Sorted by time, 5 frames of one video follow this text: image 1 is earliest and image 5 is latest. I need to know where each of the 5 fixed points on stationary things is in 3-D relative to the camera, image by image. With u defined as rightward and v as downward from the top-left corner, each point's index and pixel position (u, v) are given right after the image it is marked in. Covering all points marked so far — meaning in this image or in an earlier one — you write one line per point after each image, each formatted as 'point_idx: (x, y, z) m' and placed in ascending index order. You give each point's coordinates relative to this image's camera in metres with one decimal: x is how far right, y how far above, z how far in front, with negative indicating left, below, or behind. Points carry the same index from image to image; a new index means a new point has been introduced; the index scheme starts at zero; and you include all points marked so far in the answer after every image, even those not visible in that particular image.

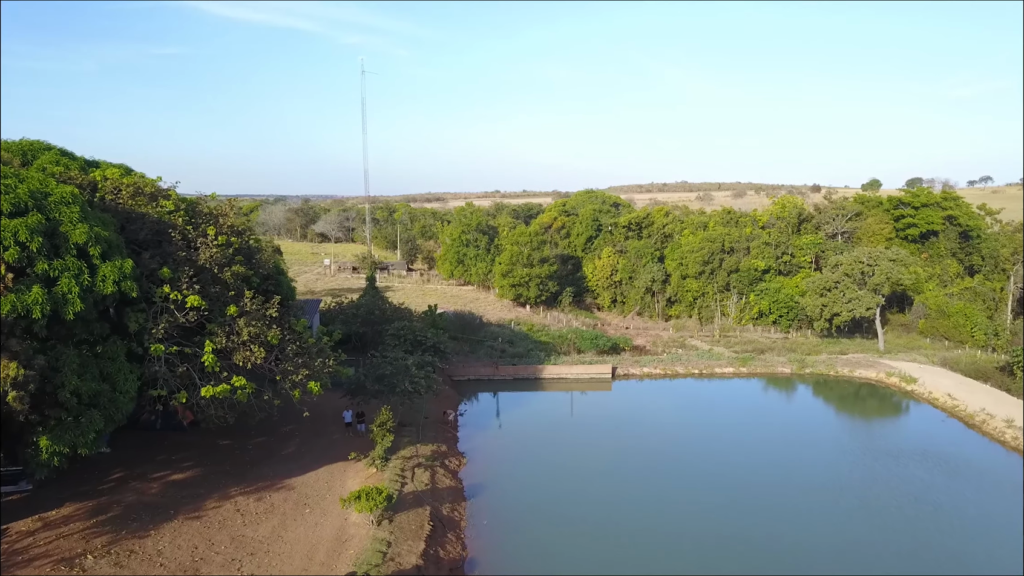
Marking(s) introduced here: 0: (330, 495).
0: (-3.2, -3.6, +12.8) m
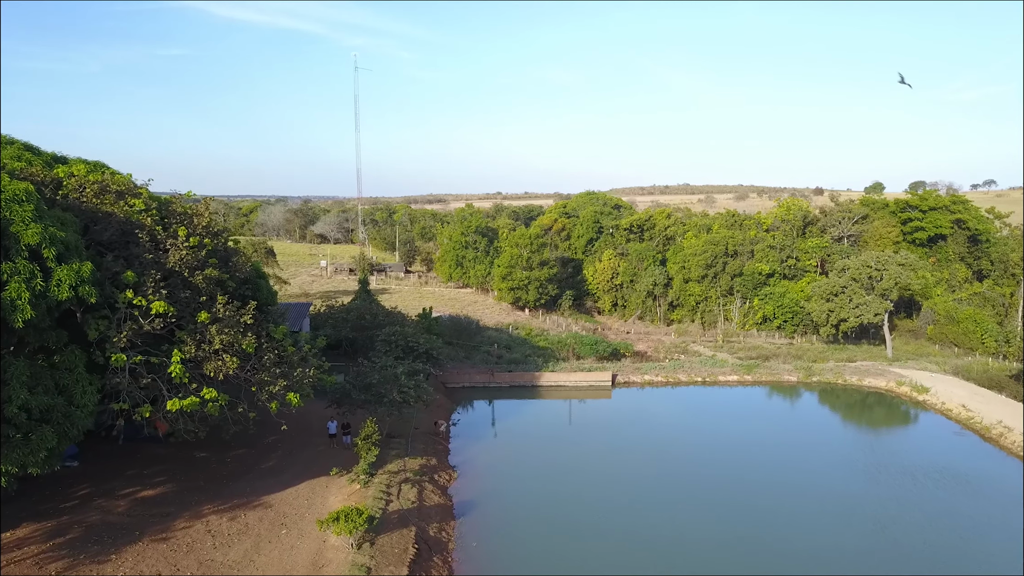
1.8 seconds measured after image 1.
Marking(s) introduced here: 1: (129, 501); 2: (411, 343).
0: (-3.3, -3.7, +12.0) m
1: (-6.0, -3.4, +11.7) m
2: (-2.6, -1.4, +18.8) m
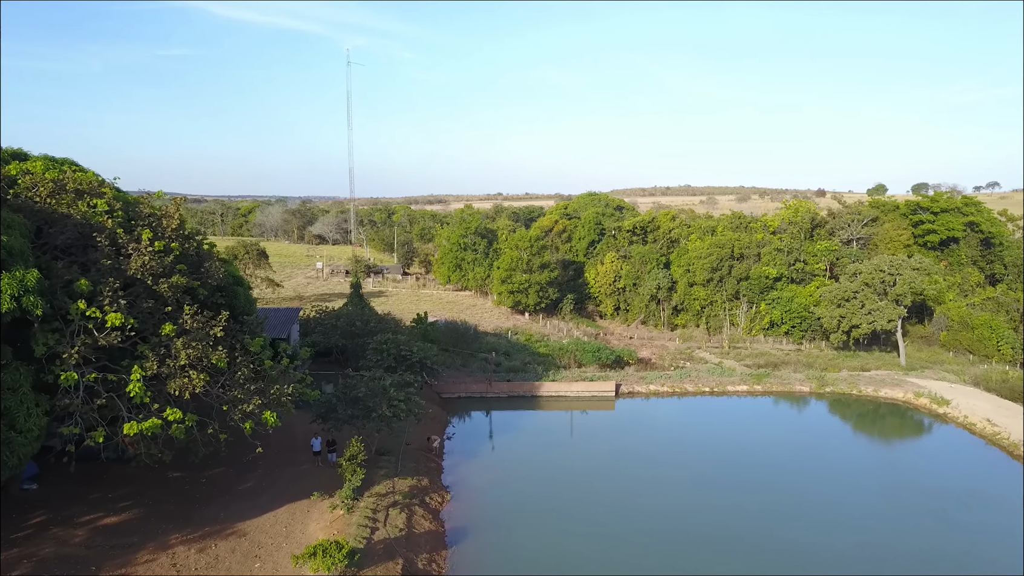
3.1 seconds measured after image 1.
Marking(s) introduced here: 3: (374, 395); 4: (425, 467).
0: (-3.3, -3.8, +11.1) m
1: (-6.1, -3.5, +10.8) m
2: (-2.6, -1.5, +17.8) m
3: (-2.7, -2.1, +14.8) m
4: (-1.8, -3.8, +15.8) m
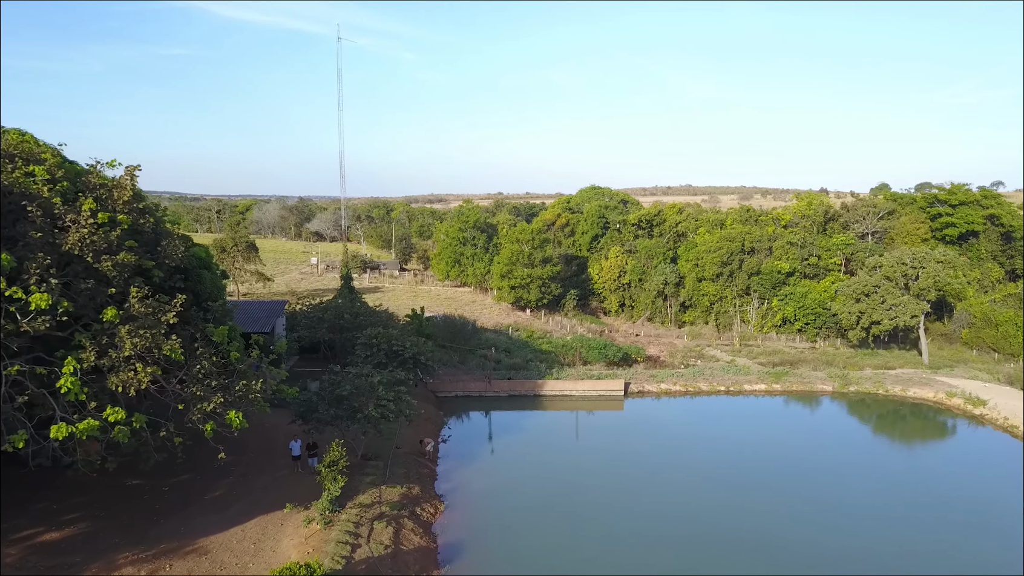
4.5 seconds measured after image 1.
0: (-3.3, -3.6, +9.7) m
1: (-6.1, -3.3, +9.4) m
2: (-2.6, -1.3, +16.5) m
3: (-2.7, -1.9, +13.4) m
4: (-1.8, -3.6, +14.4) m
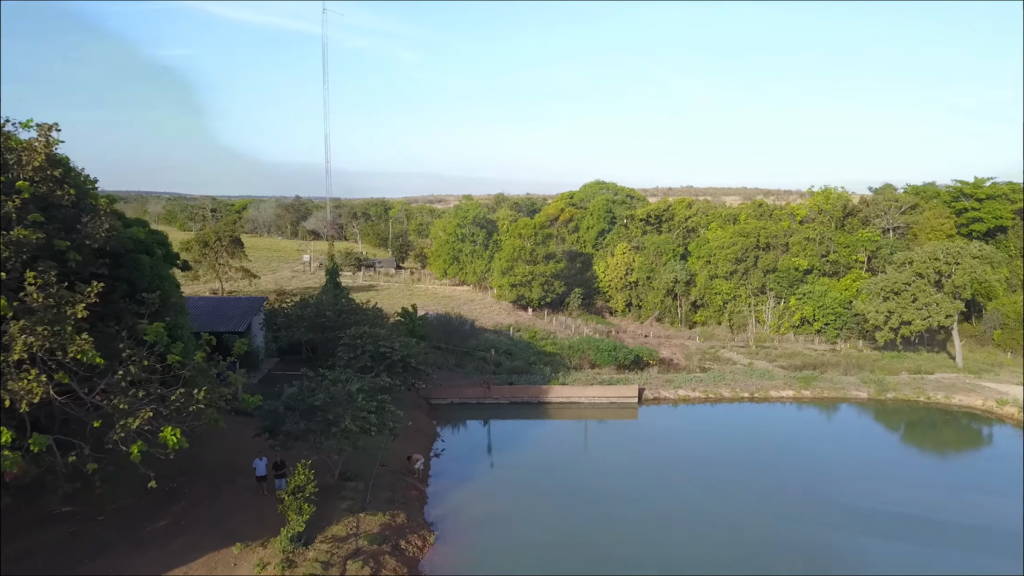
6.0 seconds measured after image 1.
0: (-3.3, -3.4, +8.0) m
1: (-6.0, -3.1, +7.7) m
2: (-2.5, -1.2, +14.7) m
3: (-2.7, -1.8, +11.7) m
4: (-1.8, -3.5, +12.7) m
